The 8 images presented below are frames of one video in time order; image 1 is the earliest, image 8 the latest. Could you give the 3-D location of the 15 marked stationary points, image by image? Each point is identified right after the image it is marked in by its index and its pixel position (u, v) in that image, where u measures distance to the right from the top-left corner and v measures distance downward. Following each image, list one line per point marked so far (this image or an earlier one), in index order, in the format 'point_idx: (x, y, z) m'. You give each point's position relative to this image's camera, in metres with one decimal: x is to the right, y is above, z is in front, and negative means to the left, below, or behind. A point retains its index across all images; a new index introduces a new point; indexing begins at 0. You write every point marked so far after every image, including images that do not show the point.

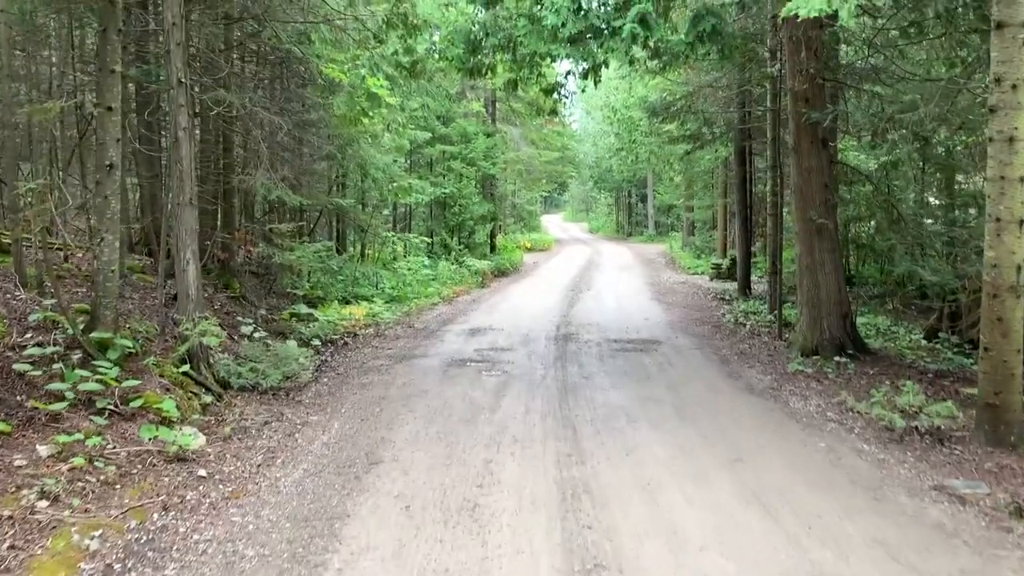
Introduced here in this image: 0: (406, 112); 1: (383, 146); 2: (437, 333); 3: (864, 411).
0: (-1.8, +2.9, +14.1) m
1: (-2.2, +2.4, +14.3) m
2: (-1.0, -0.6, +11.0) m
3: (+2.8, -1.0, +6.7) m
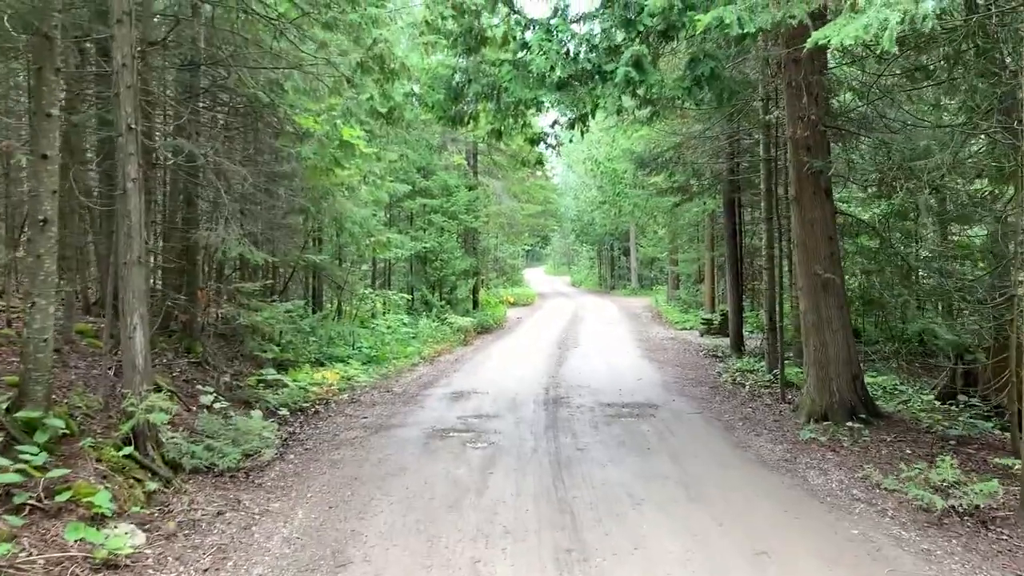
0: (-2.0, +2.0, +13.5) m
1: (-2.4, +1.4, +13.7) m
2: (-1.1, -1.3, +10.2) m
3: (+2.7, -1.4, +6.0) m
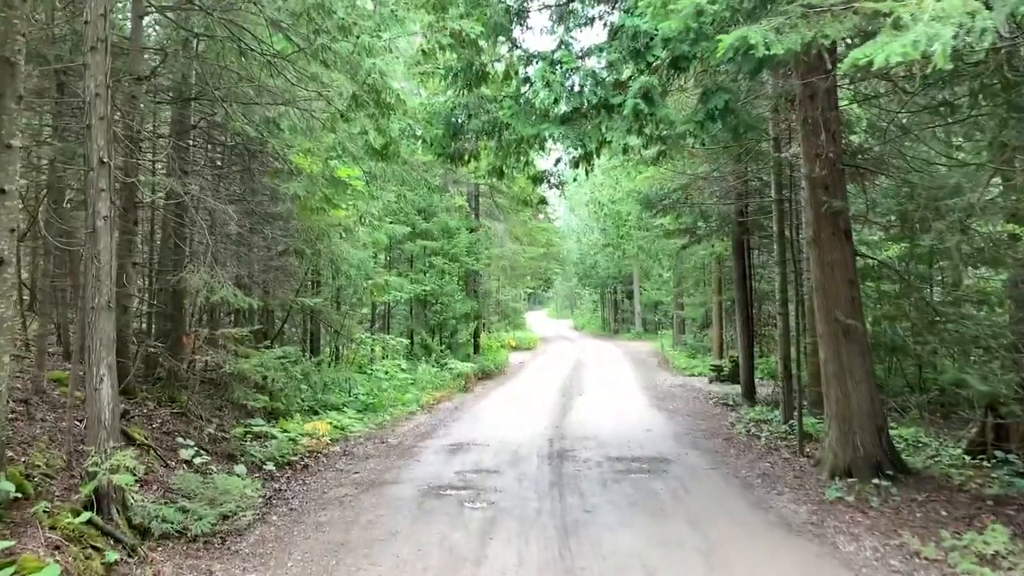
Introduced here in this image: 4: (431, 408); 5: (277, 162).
0: (-2.0, +1.3, +13.1) m
1: (-2.4, +0.7, +13.3) m
2: (-1.1, -1.9, +9.7) m
3: (+2.7, -1.7, +5.4) m
4: (-1.3, -2.0, +14.0) m
5: (-2.6, +1.4, +9.4) m
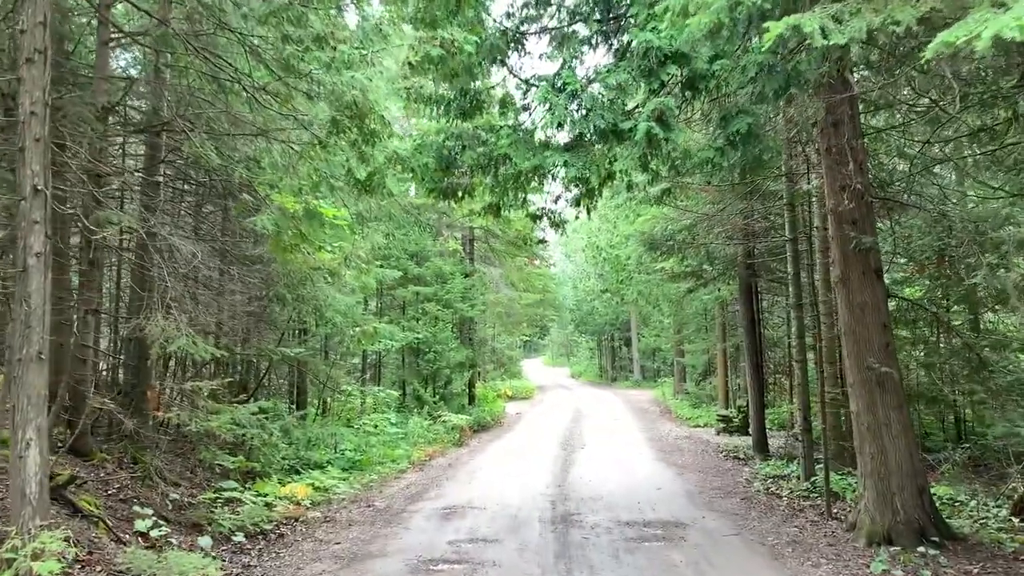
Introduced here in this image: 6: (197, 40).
0: (-2.1, +0.6, +12.4) m
1: (-2.5, 0.0, +12.5) m
2: (-1.1, -2.3, +8.8) m
3: (+2.7, -2.0, +4.6) m
4: (-1.4, -2.7, +13.1) m
5: (-2.6, +0.9, +8.7) m
6: (-2.8, +2.2, +7.5) m
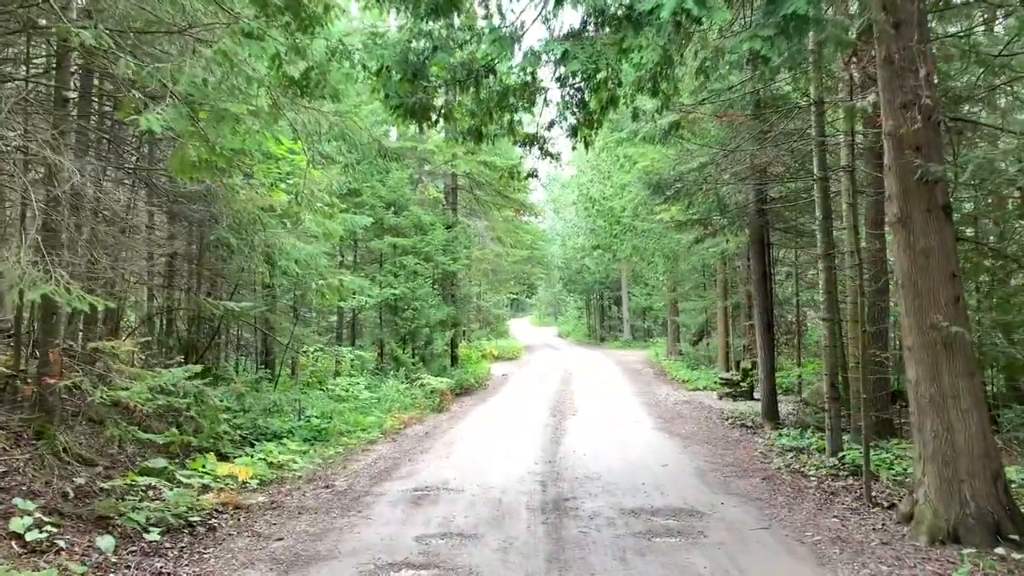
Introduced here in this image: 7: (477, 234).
0: (-2.2, +1.3, +10.8) m
1: (-2.6, +0.7, +11.0) m
2: (-1.3, -1.8, +7.4) m
3: (+2.6, -1.7, +3.2) m
4: (-1.6, -2.0, +11.7) m
5: (-2.8, +1.4, +7.1) m
6: (-2.9, +2.7, +5.9) m
7: (-0.8, +1.2, +18.7) m
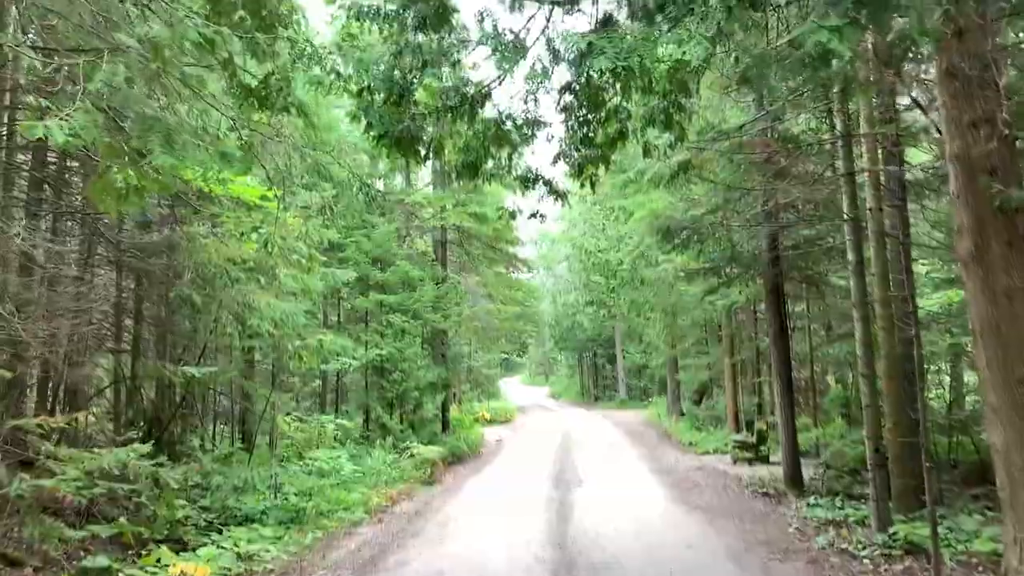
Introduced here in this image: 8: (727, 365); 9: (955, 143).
0: (-2.3, +0.6, +9.9) m
1: (-2.7, 0.0, +10.0) m
2: (-1.2, -2.3, +6.2) m
3: (+2.8, -1.8, +2.1) m
4: (-1.6, -2.8, +10.5) m
5: (-2.8, +1.0, +6.1) m
6: (-2.9, +2.3, +5.0) m
7: (-0.9, -0.1, +17.7) m
8: (+4.5, -1.6, +17.6) m
9: (+2.8, +0.9, +5.3) m
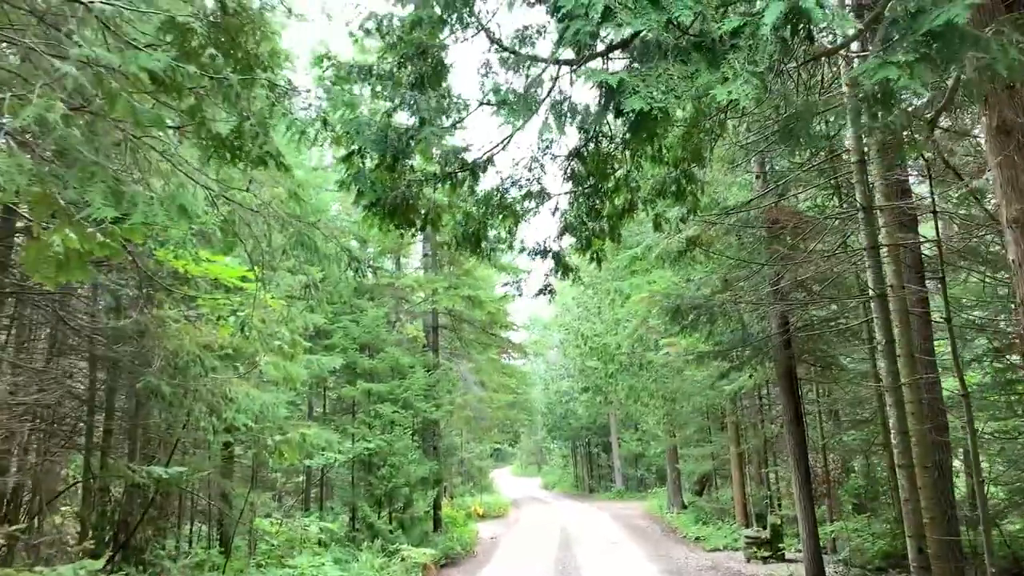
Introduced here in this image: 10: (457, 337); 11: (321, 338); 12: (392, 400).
0: (-2.3, -0.4, +9.2) m
1: (-2.7, -1.0, +9.2) m
2: (-1.2, -2.8, +5.3) m
3: (+2.9, -1.9, +1.3) m
4: (-1.6, -3.8, +9.5) m
5: (-2.7, +0.4, +5.5) m
6: (-2.9, +1.8, +4.6) m
7: (-1.0, -1.8, +17.0) m
8: (+4.4, -3.3, +16.8) m
9: (+2.9, +0.5, +4.8) m
10: (-1.2, -1.0, +17.3) m
11: (-3.2, -0.8, +14.1) m
12: (-2.1, -1.9, +14.5) m
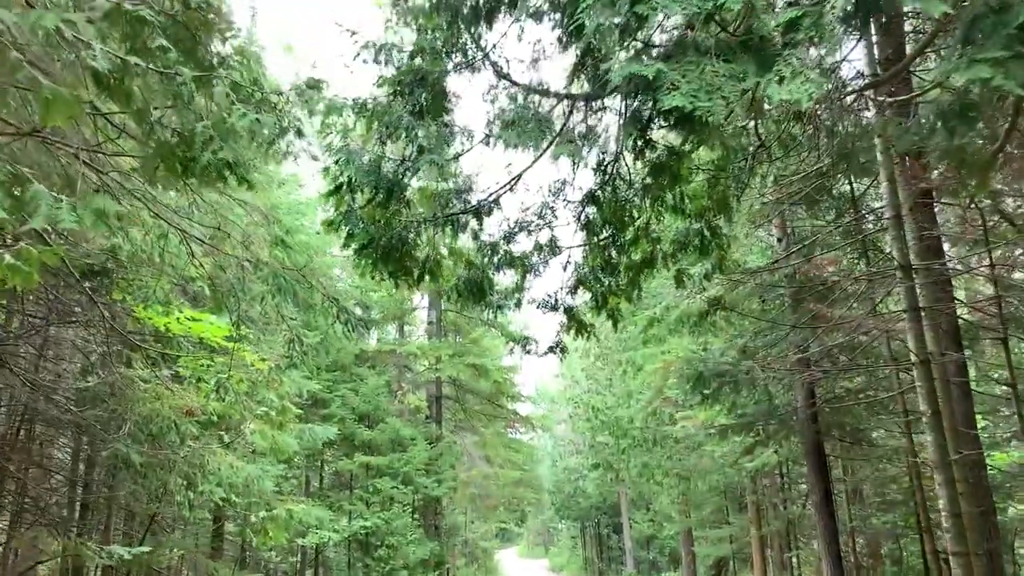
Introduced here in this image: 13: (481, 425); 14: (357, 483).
0: (-2.2, -1.0, +8.5) m
1: (-2.6, -1.6, +8.5) m
2: (-1.1, -3.1, +4.4) m
3: (+2.9, -1.8, +0.5) m
4: (-1.5, -4.4, +8.5) m
5: (-2.7, +0.1, +4.9) m
6: (-2.8, +1.6, +4.1) m
7: (-0.9, -3.1, +16.1) m
8: (+4.5, -4.6, +15.8) m
9: (+2.9, +0.2, +4.2) m
10: (-1.0, -2.4, +16.6) m
11: (-3.1, -1.9, +13.4) m
12: (-1.9, -3.0, +13.7) m
13: (-0.6, -2.8, +17.1) m
14: (-2.5, -3.2, +13.9) m
